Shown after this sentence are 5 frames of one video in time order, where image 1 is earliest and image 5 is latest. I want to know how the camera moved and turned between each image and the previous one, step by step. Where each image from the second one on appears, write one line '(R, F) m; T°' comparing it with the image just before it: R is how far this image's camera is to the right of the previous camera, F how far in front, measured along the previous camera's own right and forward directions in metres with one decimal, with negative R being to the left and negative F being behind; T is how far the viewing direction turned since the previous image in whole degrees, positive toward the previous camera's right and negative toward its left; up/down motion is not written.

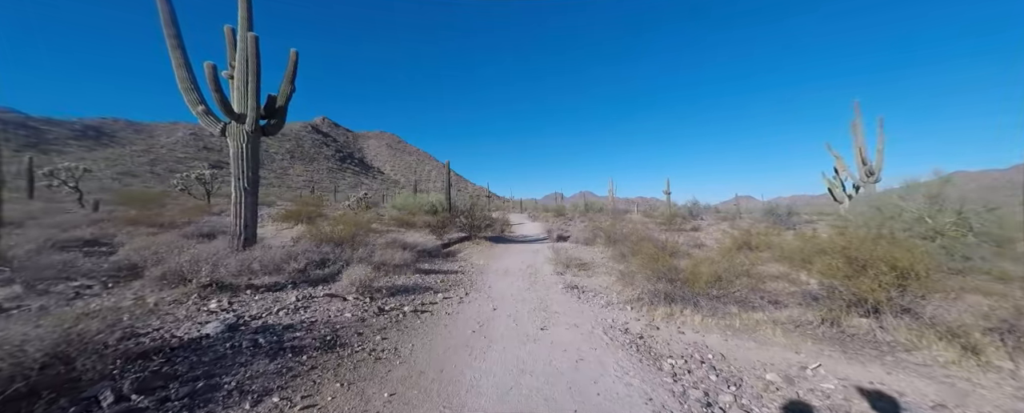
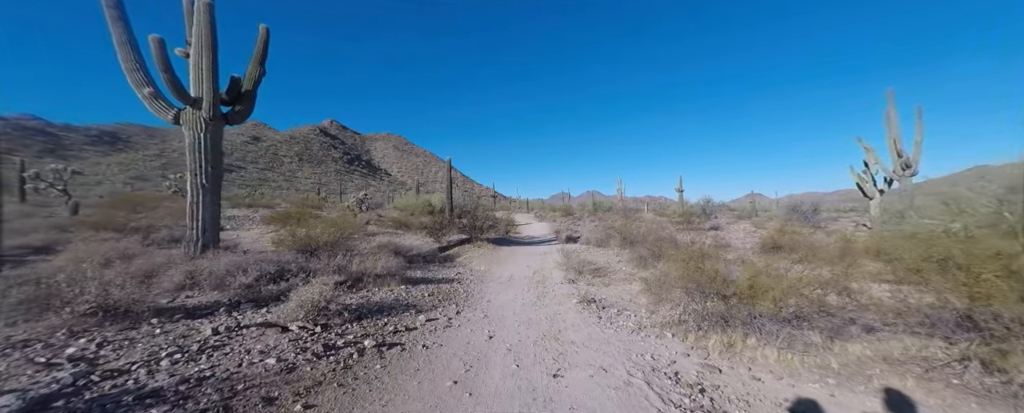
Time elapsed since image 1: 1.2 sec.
(+0.1, +1.1) m; -1°
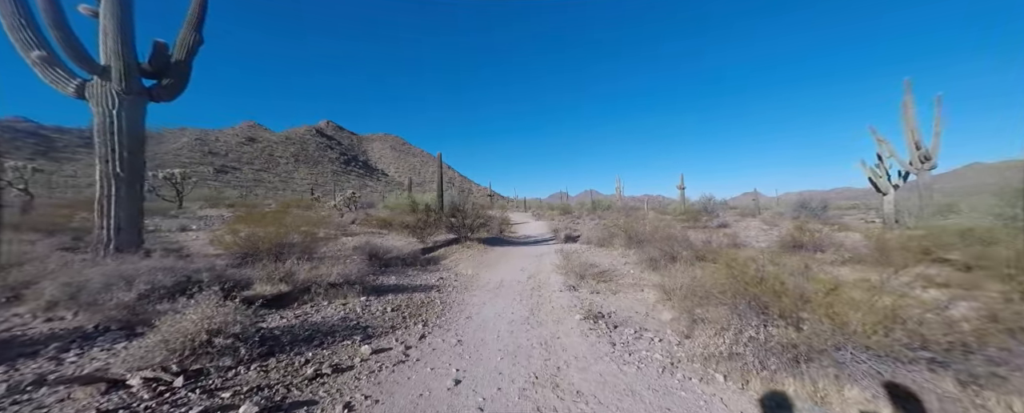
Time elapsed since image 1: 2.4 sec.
(+0.2, +1.1) m; 0°
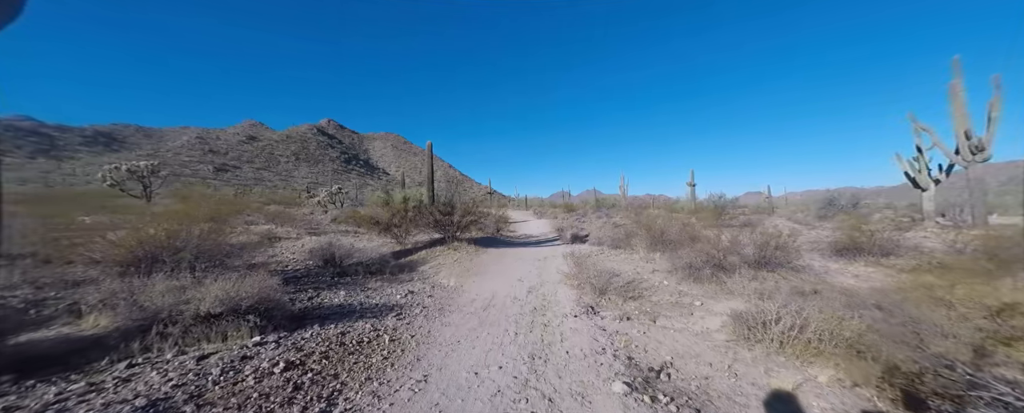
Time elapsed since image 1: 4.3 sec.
(+0.1, +1.9) m; 0°
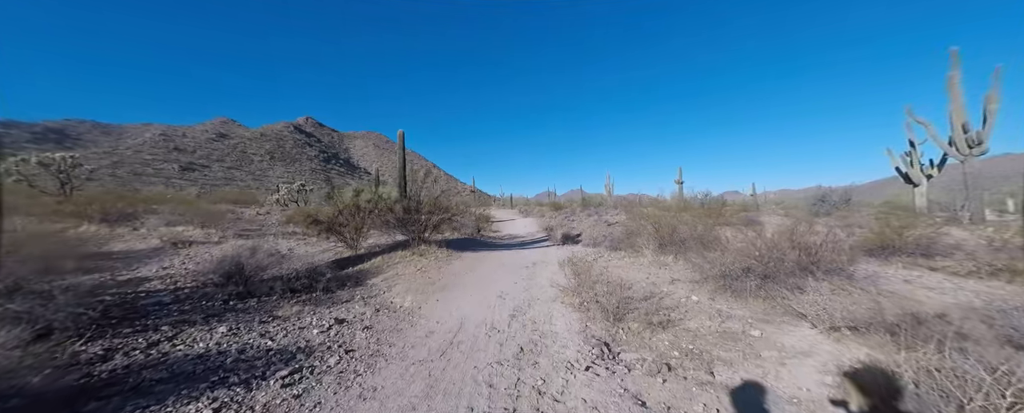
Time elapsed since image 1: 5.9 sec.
(+0.1, +1.6) m; +3°
